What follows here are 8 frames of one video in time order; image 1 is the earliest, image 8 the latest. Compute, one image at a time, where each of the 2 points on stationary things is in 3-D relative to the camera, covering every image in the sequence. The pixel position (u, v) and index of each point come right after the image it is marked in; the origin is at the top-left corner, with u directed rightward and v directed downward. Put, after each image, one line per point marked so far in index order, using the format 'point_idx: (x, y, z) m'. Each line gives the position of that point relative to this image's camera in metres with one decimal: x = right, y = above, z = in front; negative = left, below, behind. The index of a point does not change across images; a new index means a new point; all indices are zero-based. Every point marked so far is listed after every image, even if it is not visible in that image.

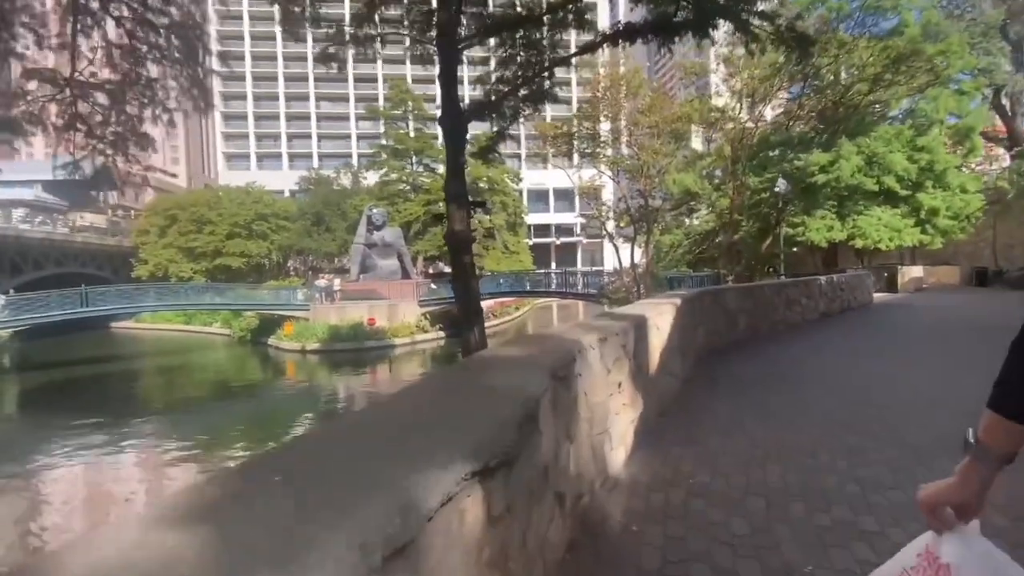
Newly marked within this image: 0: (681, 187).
0: (+6.5, +3.6, +20.2) m
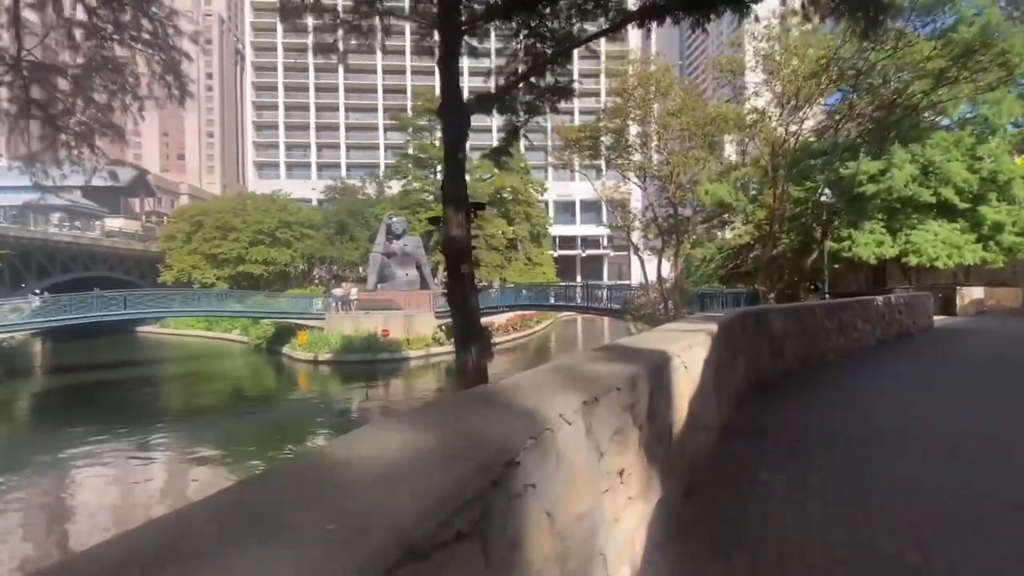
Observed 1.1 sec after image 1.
0: (+7.2, +3.0, +18.7) m
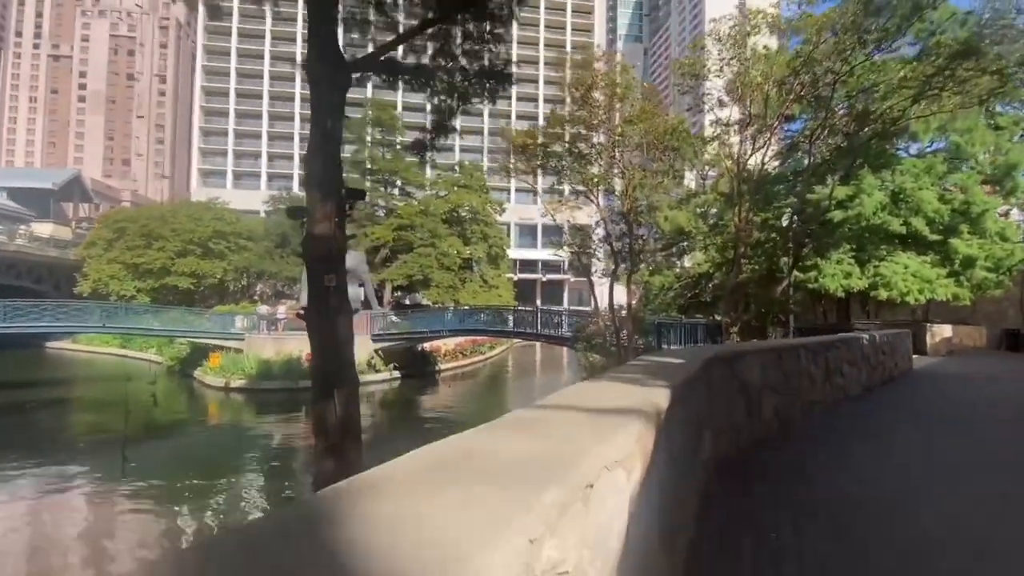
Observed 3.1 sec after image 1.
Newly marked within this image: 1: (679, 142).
0: (+5.3, +2.0, +17.0) m
1: (+5.4, +4.3, +16.4) m
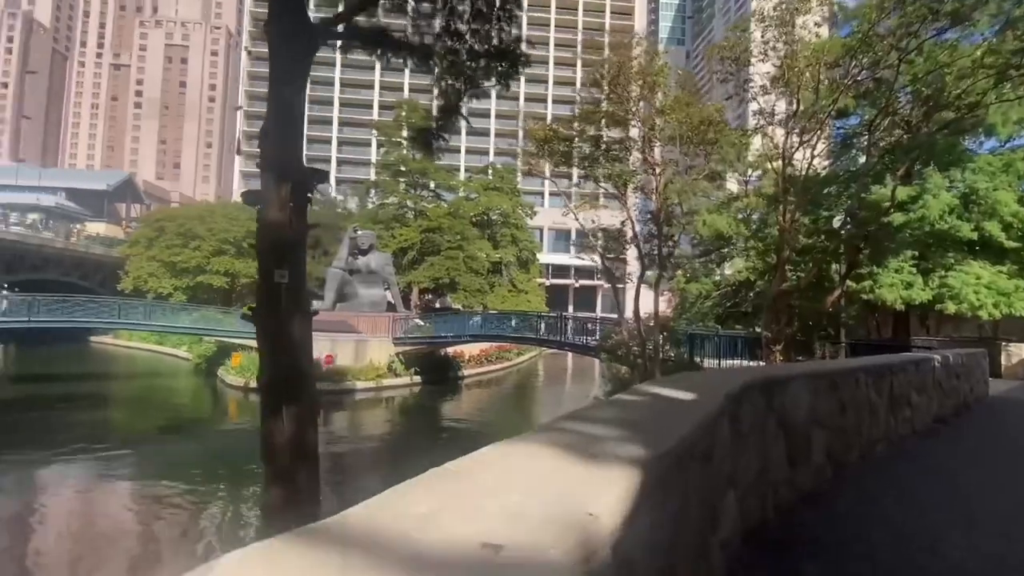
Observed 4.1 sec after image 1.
0: (+6.0, +1.8, +15.7) m
1: (+6.1, +4.0, +15.0) m
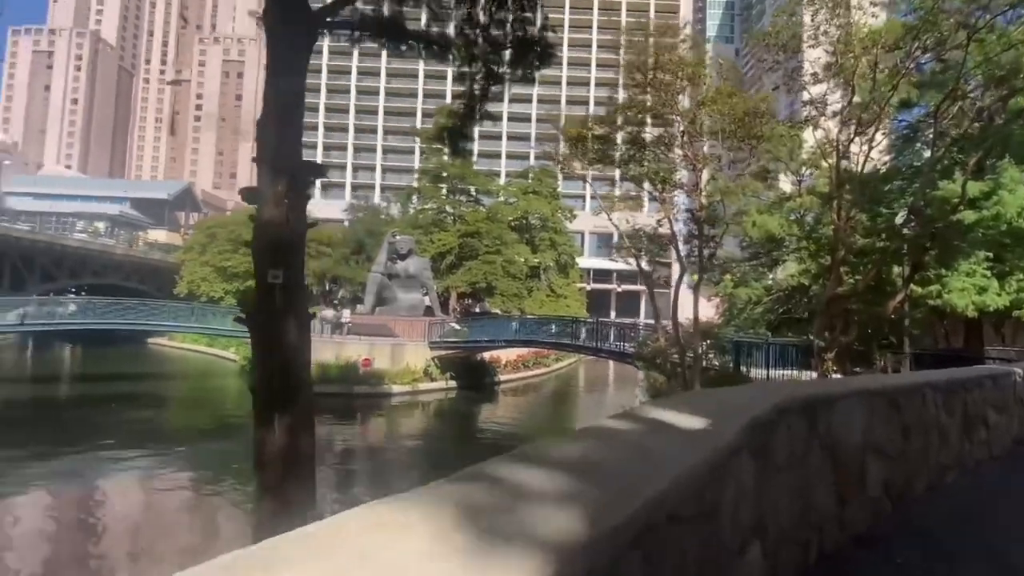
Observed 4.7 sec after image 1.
0: (+6.9, +1.7, +14.7) m
1: (+7.0, +3.9, +14.1) m
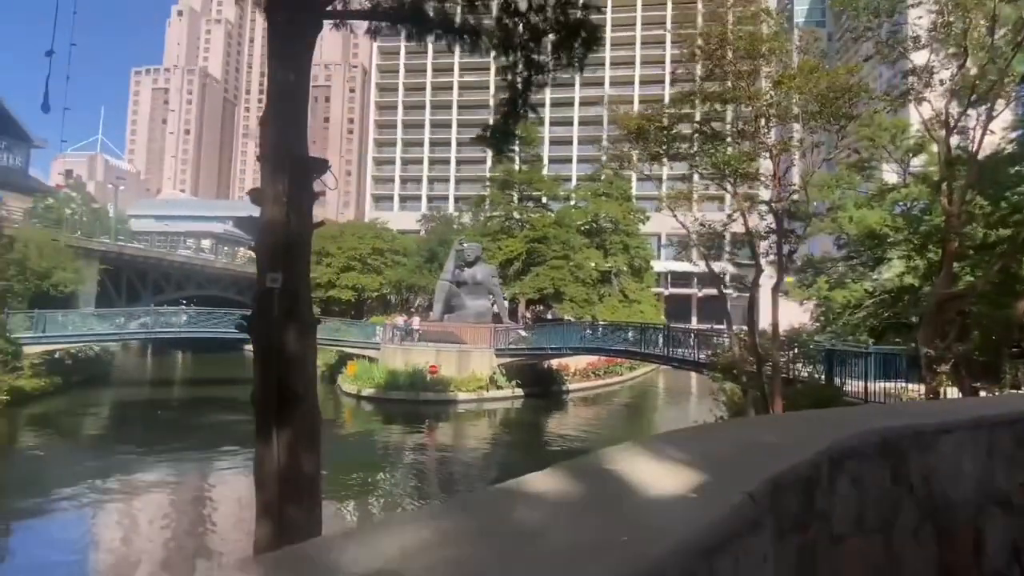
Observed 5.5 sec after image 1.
0: (+8.4, +1.7, +13.0) m
1: (+8.4, +3.9, +12.4) m
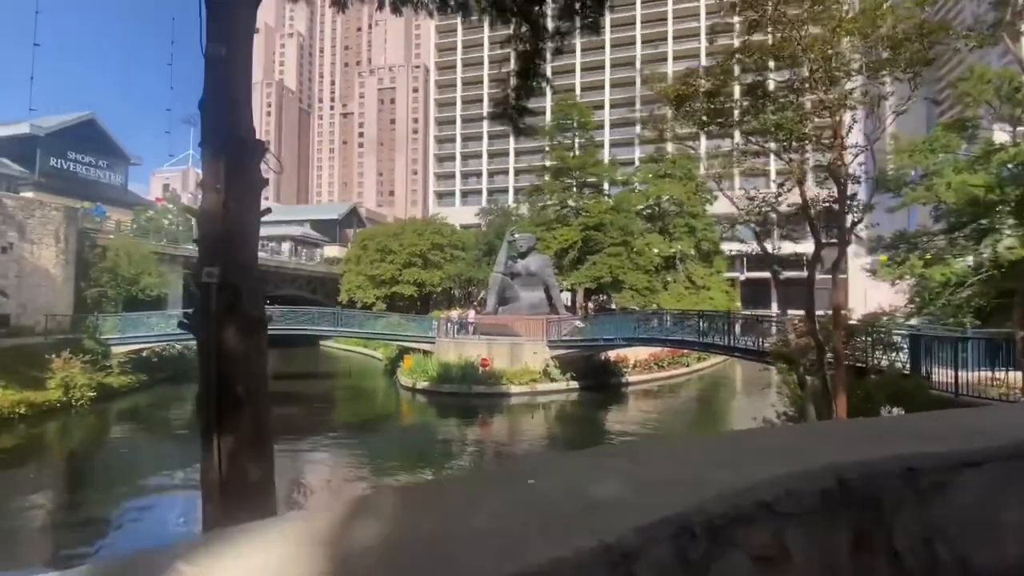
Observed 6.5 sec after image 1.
0: (+9.1, +2.2, +11.2) m
1: (+8.9, +4.4, +10.6) m
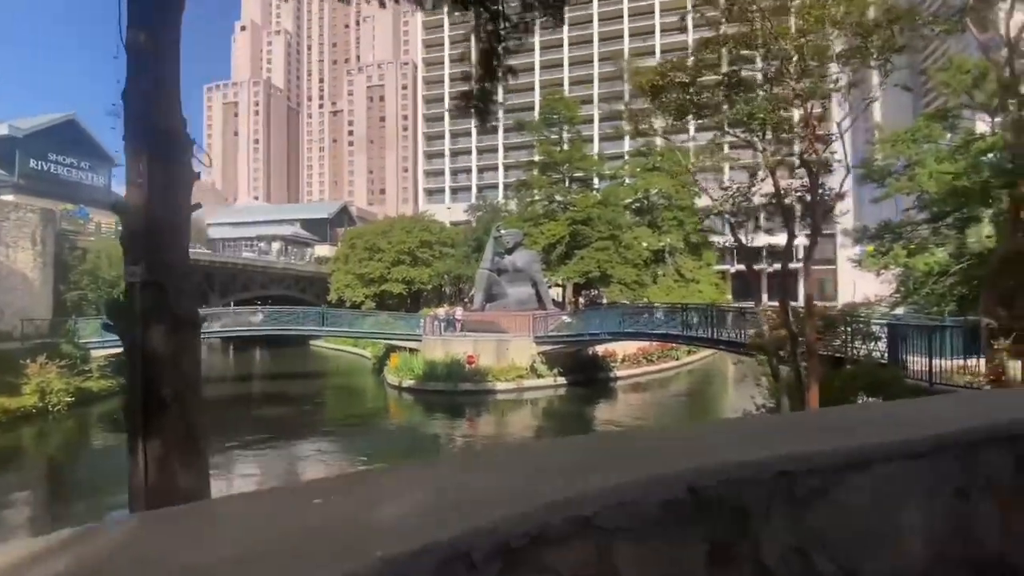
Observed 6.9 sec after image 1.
0: (+8.6, +2.4, +11.2) m
1: (+8.3, +4.7, +10.5) m
